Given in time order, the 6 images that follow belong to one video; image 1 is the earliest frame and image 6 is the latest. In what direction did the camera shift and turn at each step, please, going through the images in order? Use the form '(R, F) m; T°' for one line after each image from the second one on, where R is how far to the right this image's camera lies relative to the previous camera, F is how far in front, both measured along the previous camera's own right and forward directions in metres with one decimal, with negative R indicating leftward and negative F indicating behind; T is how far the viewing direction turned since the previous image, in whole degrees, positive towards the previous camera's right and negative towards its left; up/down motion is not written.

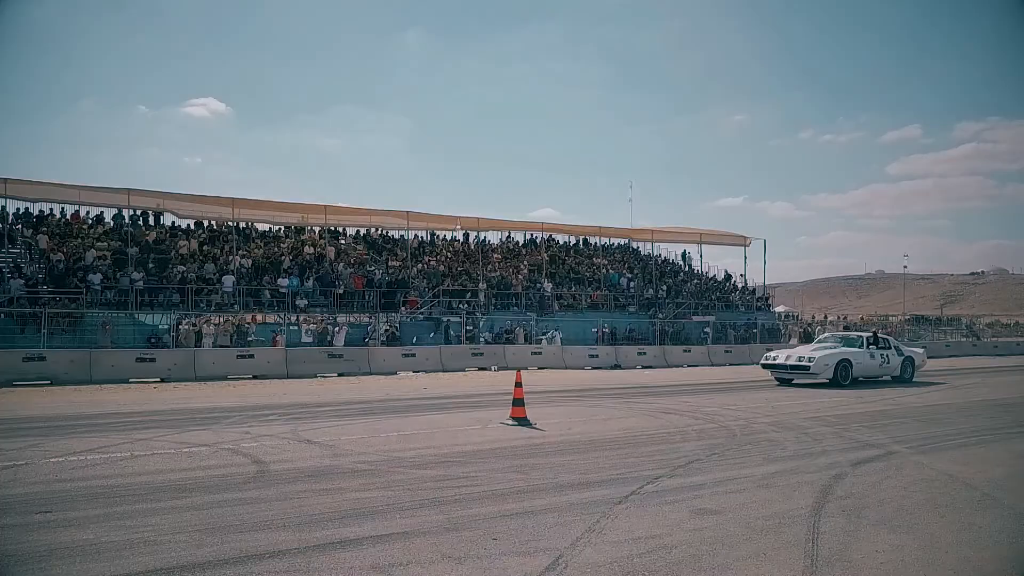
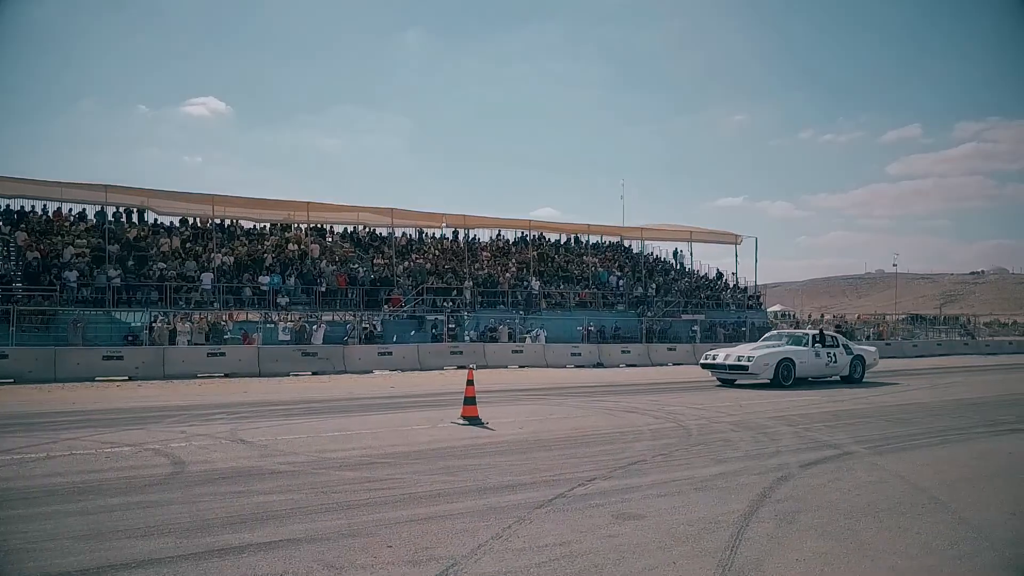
(+0.7, +0.4) m; 0°
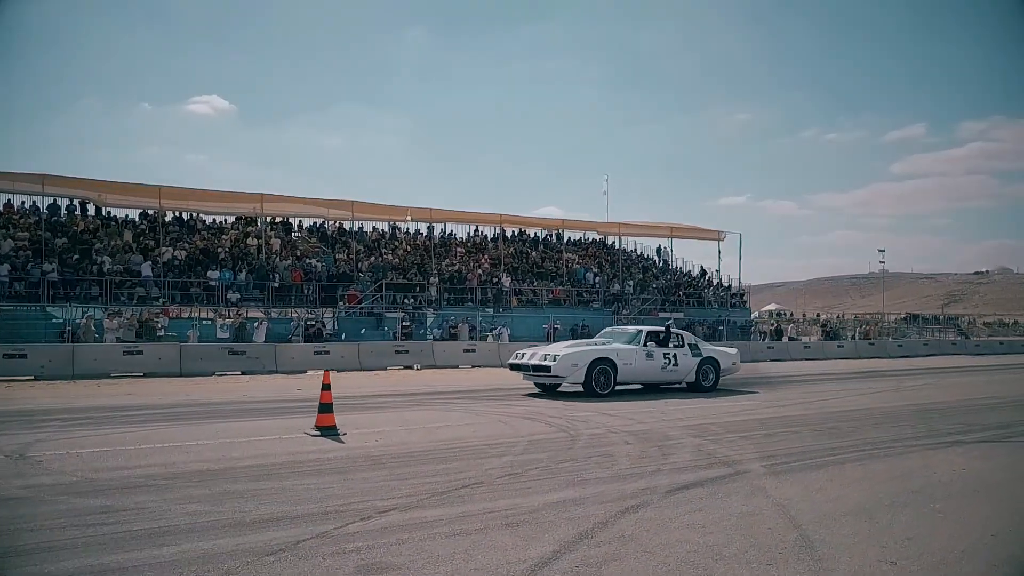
(+1.8, +1.6) m; 0°
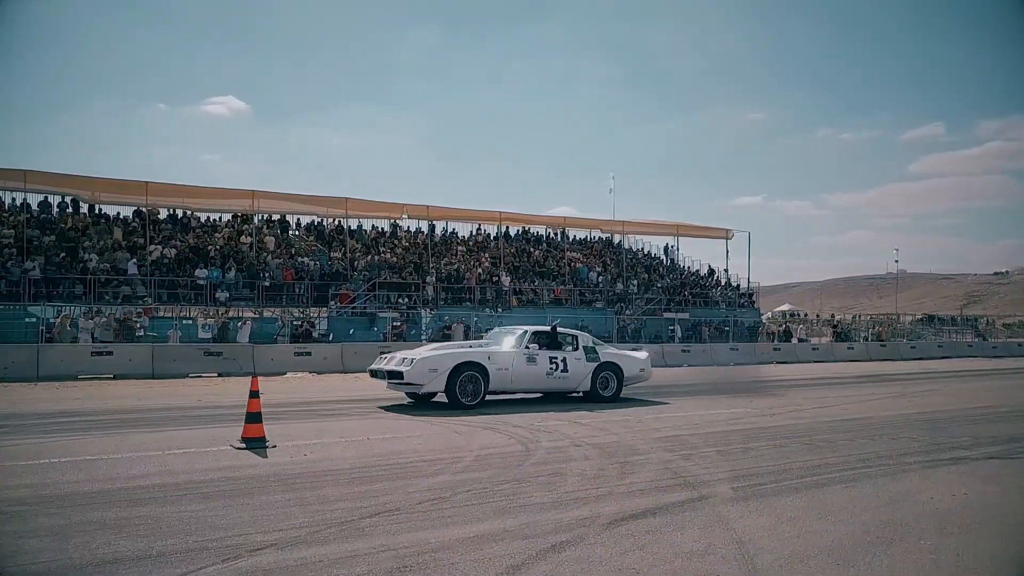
(+0.8, +1.1) m; -1°
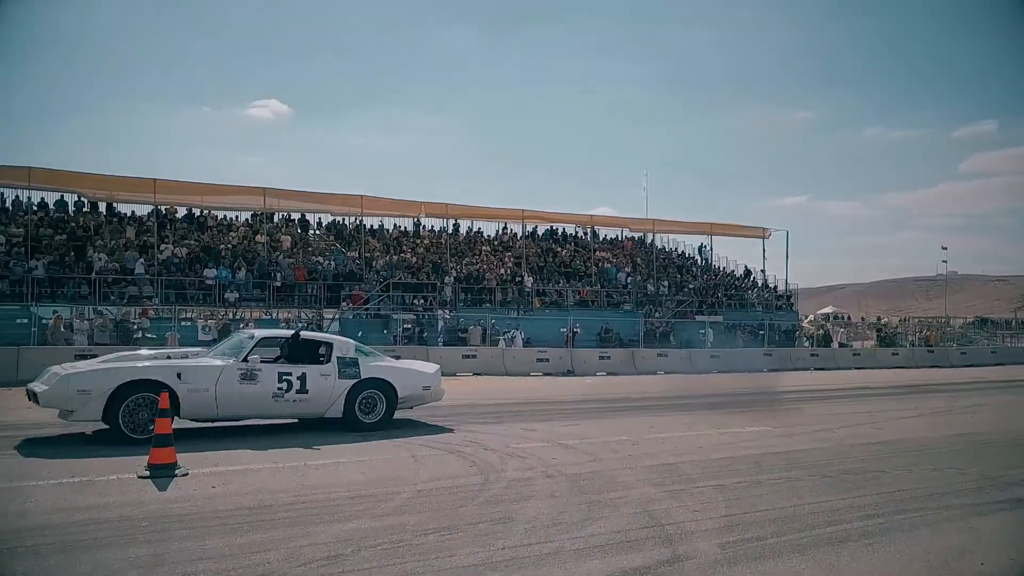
(+0.8, +1.6) m; -3°
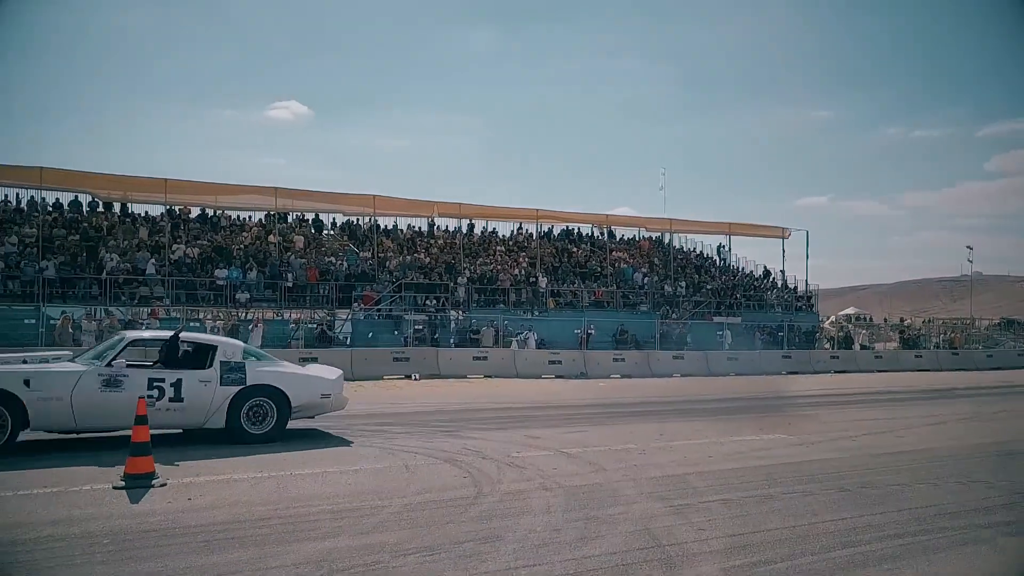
(+0.2, +0.5) m; -1°
